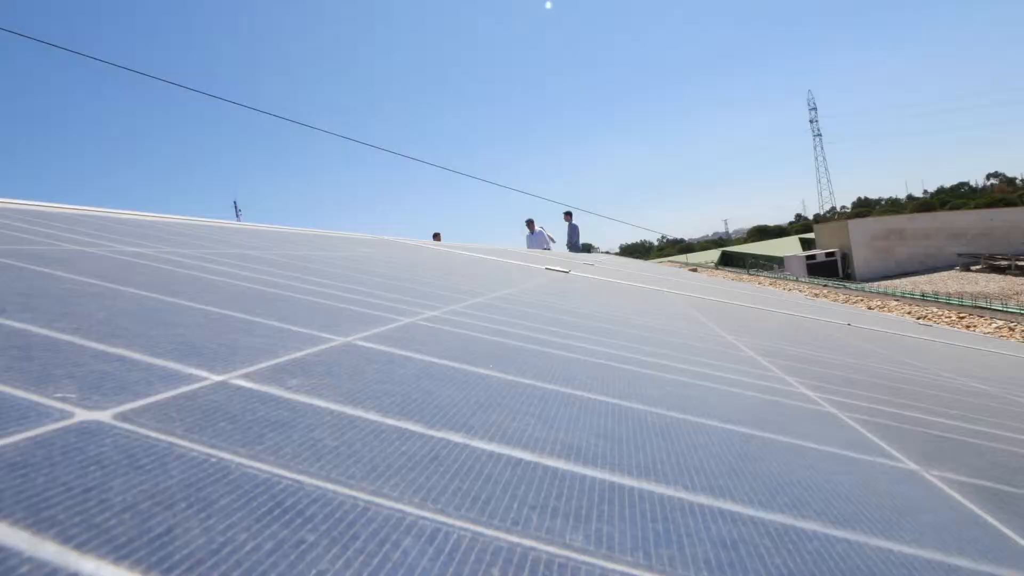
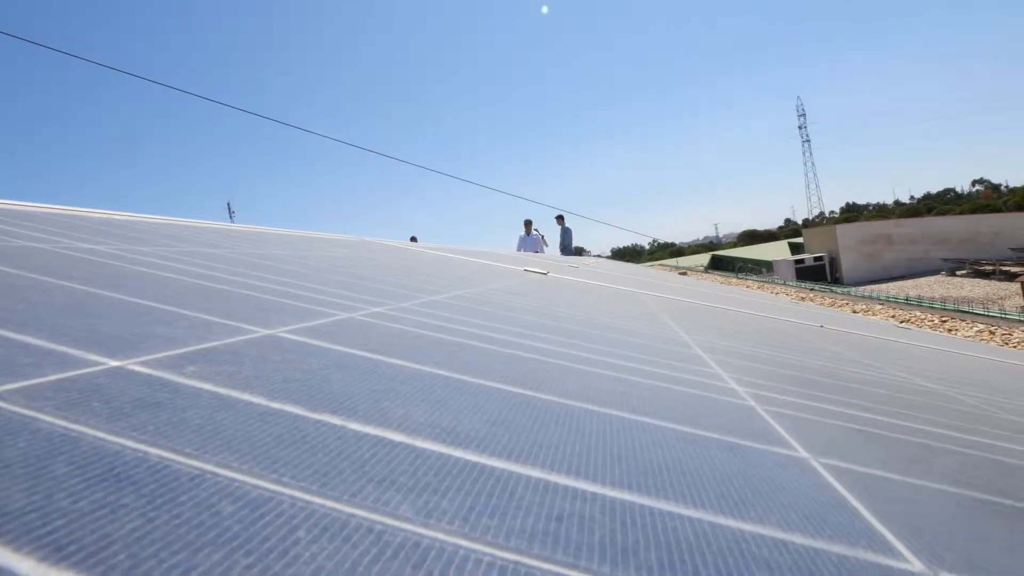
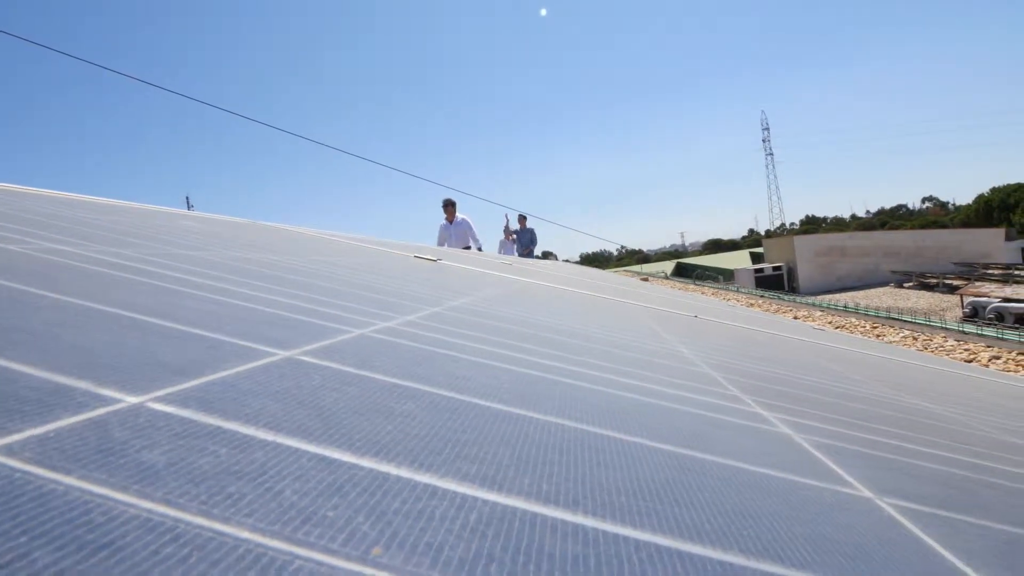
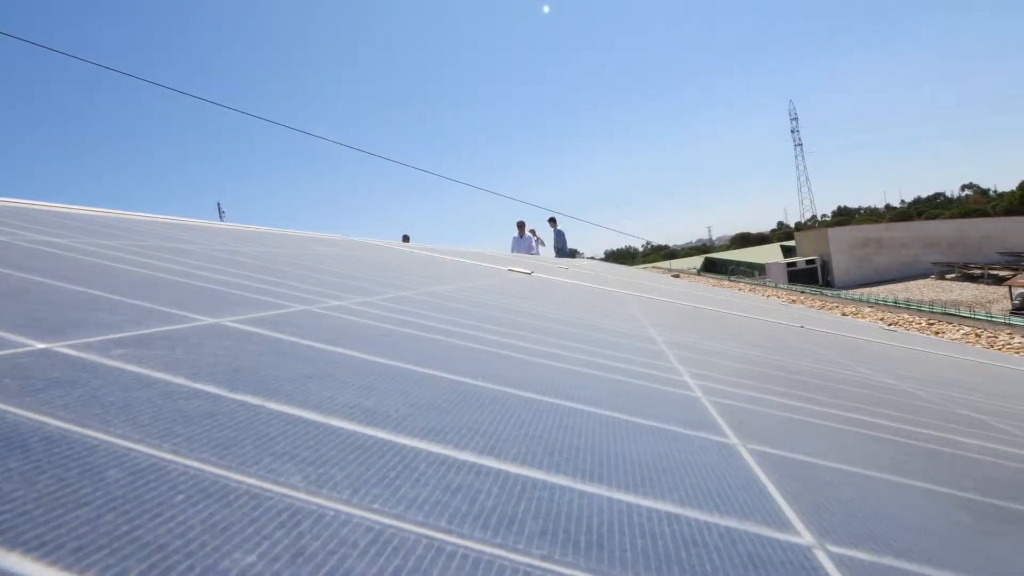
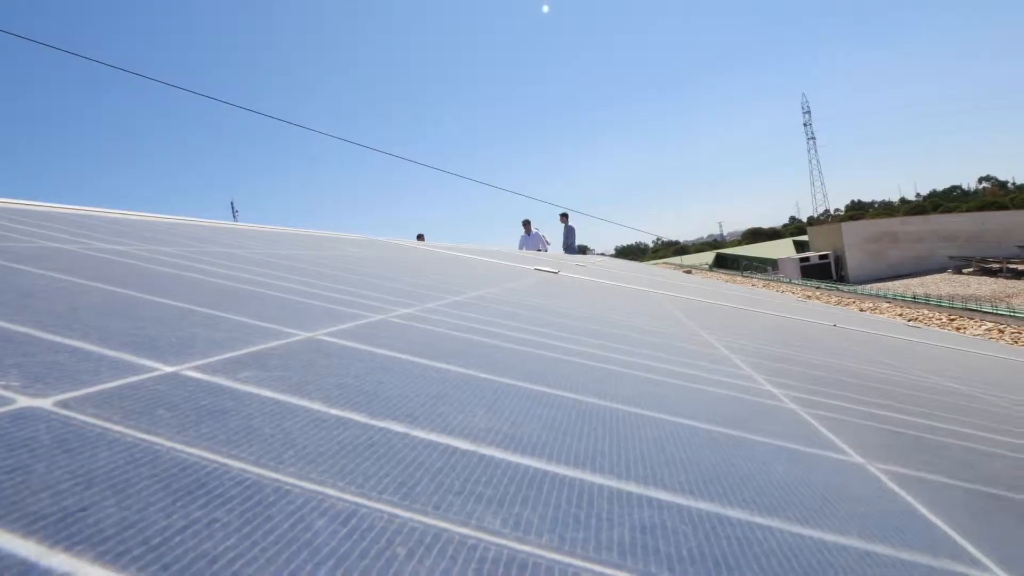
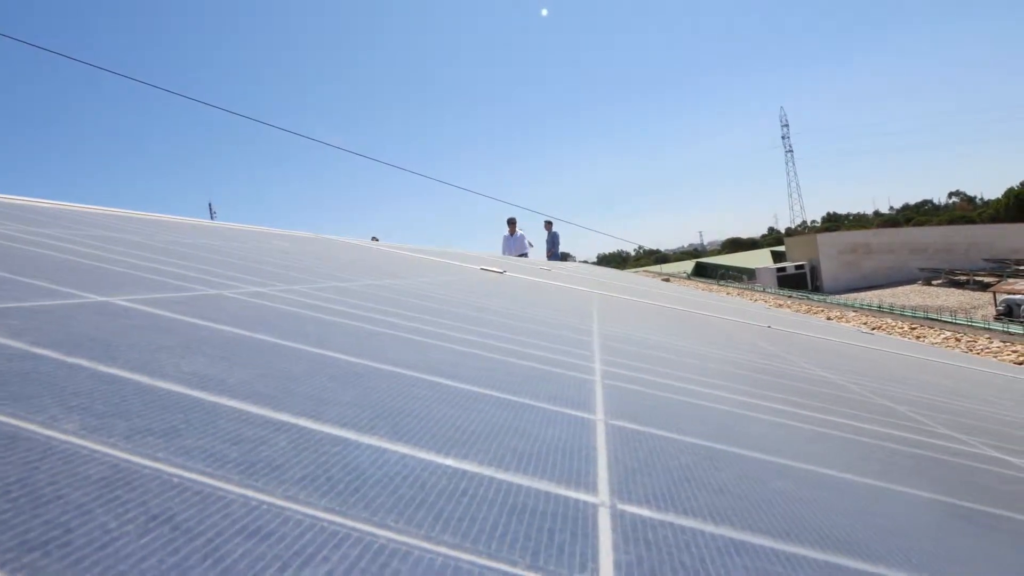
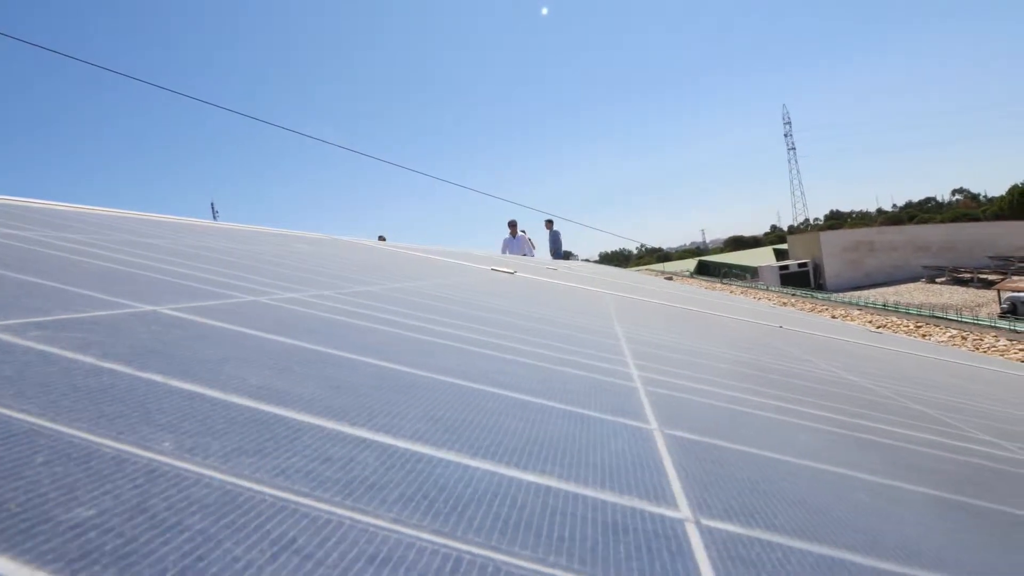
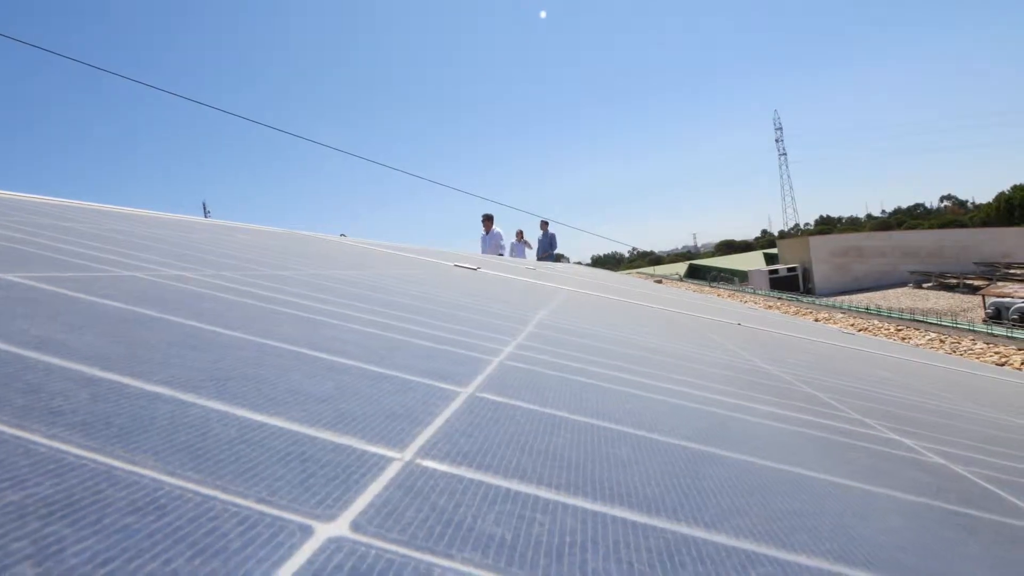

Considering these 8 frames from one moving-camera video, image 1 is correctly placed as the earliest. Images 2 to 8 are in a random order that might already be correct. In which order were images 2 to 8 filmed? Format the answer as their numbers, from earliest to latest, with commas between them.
5, 2, 4, 7, 6, 8, 3
